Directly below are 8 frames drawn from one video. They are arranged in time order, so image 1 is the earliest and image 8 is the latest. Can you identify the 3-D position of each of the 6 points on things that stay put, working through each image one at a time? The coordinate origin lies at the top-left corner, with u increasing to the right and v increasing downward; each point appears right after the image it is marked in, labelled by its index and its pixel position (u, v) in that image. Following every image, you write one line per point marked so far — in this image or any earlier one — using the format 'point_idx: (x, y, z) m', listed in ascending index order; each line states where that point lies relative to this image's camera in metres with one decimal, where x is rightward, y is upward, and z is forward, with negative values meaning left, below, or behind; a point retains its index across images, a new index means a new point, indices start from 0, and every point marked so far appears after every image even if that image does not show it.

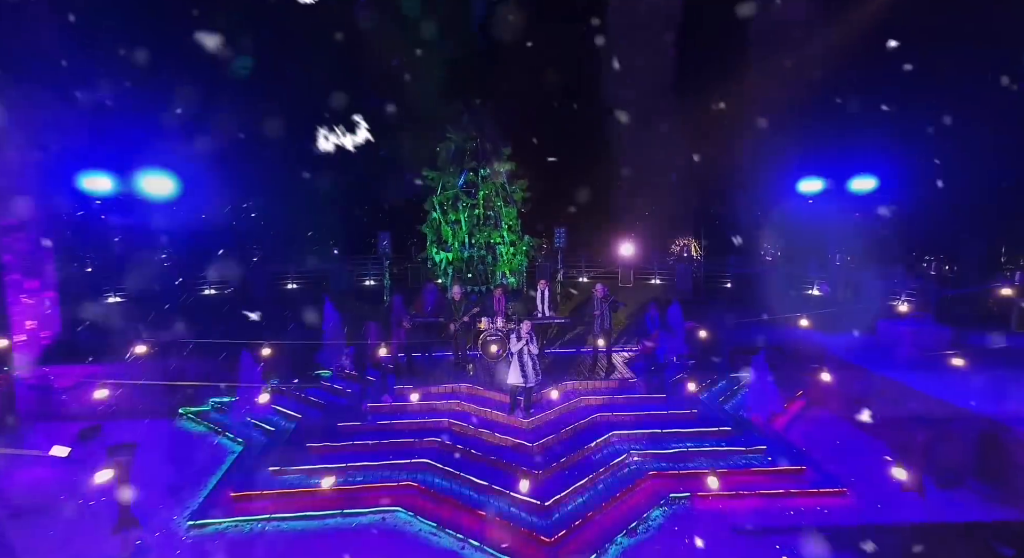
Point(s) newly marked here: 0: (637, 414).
0: (+2.4, -2.6, +9.2) m
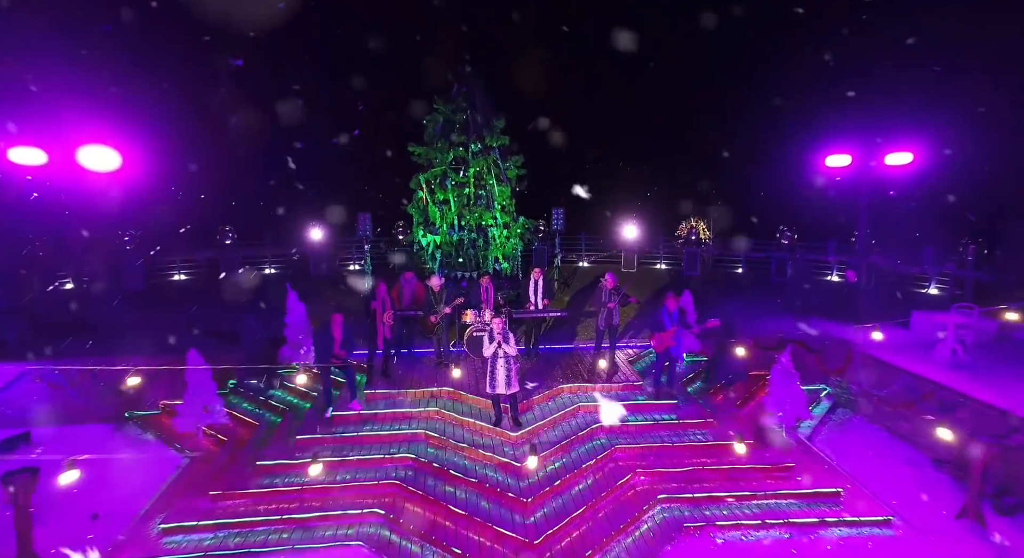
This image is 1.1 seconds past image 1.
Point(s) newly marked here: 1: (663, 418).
0: (+2.2, -2.4, +8.0) m
1: (+2.5, -2.4, +8.1) m
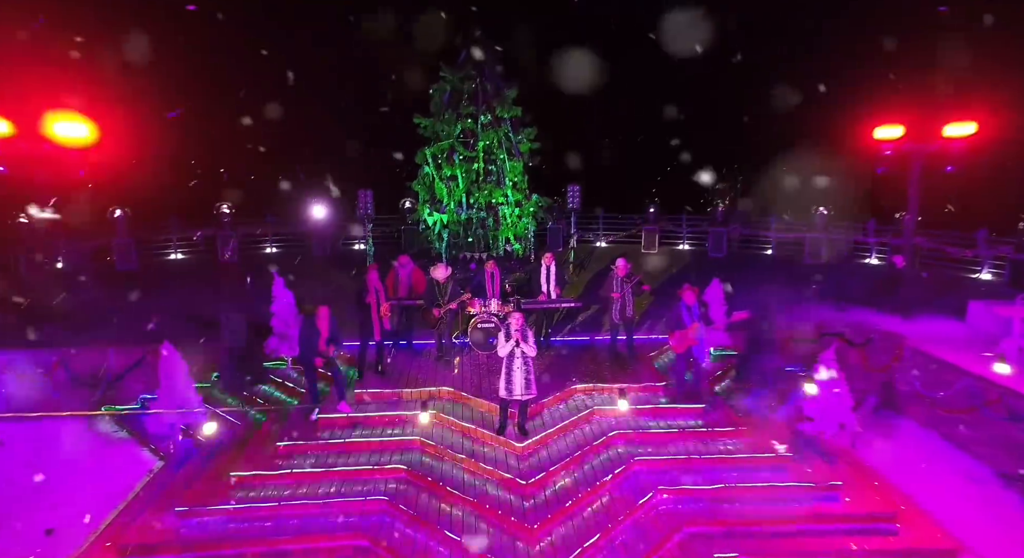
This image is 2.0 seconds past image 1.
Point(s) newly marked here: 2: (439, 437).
0: (+2.3, -2.2, +7.1) m
1: (+2.6, -2.2, +7.2) m
2: (-0.9, -1.9, +6.1) m
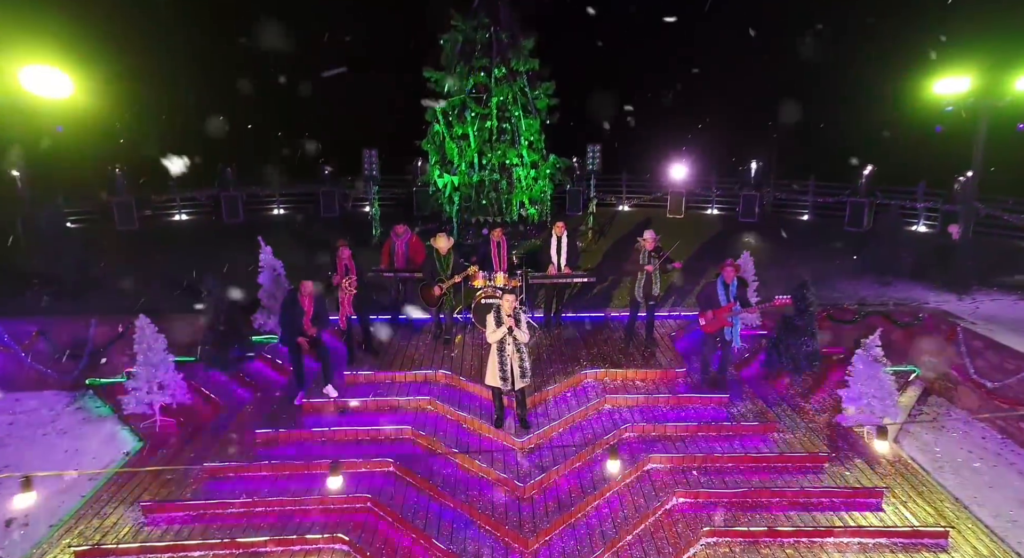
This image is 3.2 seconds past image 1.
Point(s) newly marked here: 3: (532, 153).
0: (+2.3, -1.9, +6.3) m
1: (+2.6, -1.9, +6.4) m
2: (-0.9, -1.7, +5.4) m
3: (+0.6, +3.3, +12.4) m
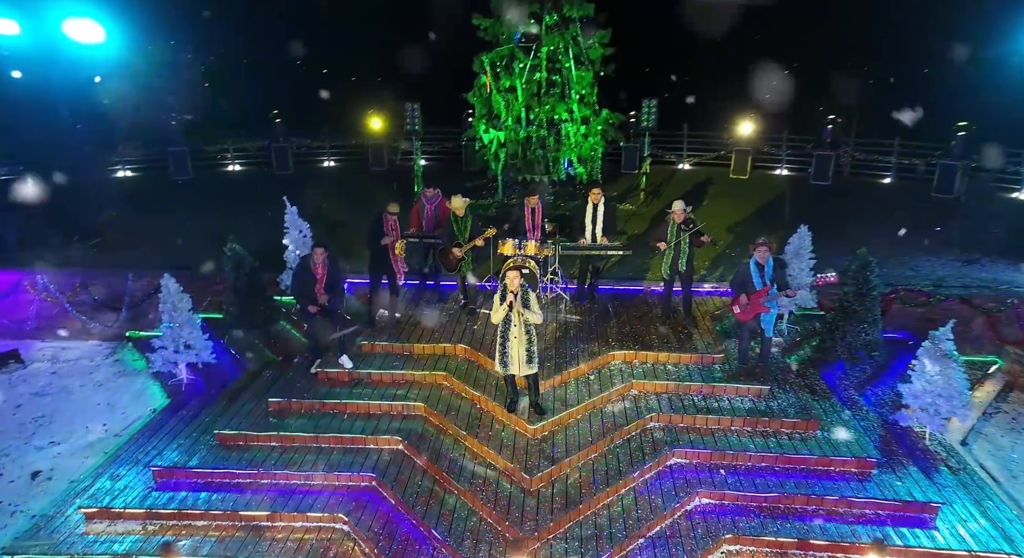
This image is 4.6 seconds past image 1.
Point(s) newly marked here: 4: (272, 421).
0: (+2.5, -1.7, +5.8) m
1: (+2.9, -1.7, +6.0) m
2: (-0.7, -1.4, +5.3) m
3: (+1.6, +4.1, +11.5) m
4: (-2.5, -1.5, +4.9) m
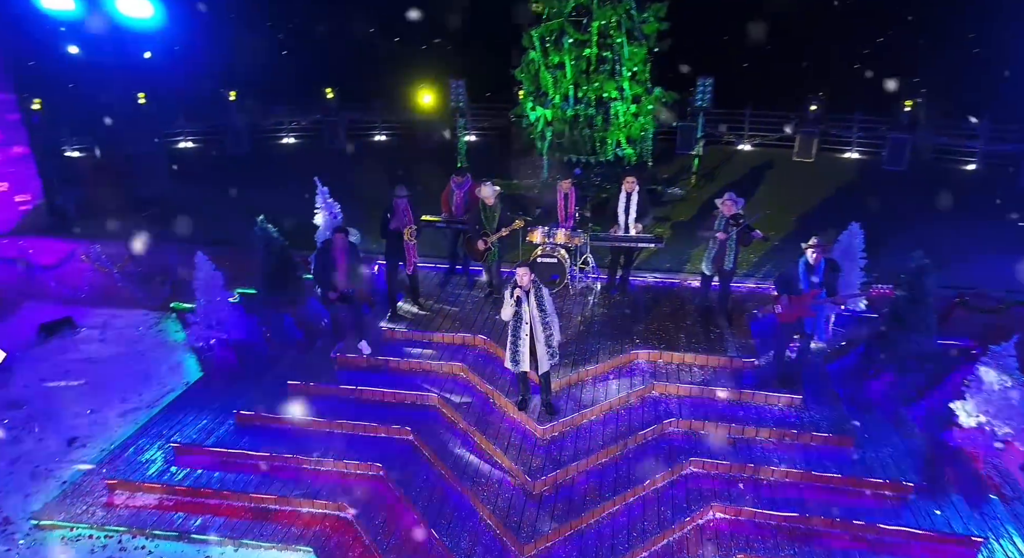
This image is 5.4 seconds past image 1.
0: (+2.7, -1.7, +5.6) m
1: (+3.0, -1.7, +5.6) m
2: (-0.6, -1.3, +5.3) m
3: (+2.6, +4.4, +11.0) m
4: (-2.4, -1.3, +5.1) m
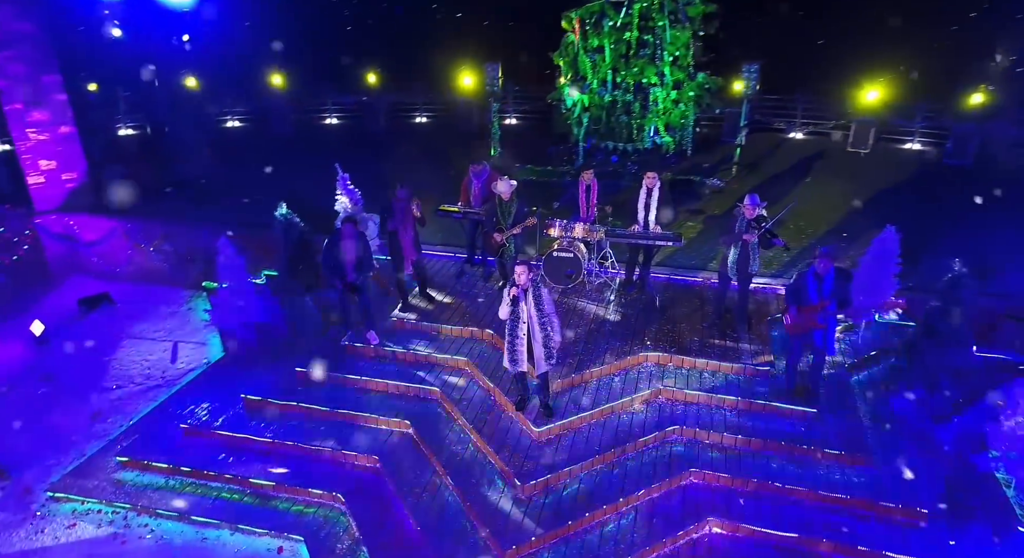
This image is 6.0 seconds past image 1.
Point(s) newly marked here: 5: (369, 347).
0: (+2.7, -1.8, +5.4) m
1: (+3.0, -1.8, +5.4) m
2: (-0.6, -1.2, +5.4) m
3: (+3.3, +4.5, +10.6) m
4: (-2.4, -1.2, +5.3) m
5: (-1.7, -0.8, +5.8) m
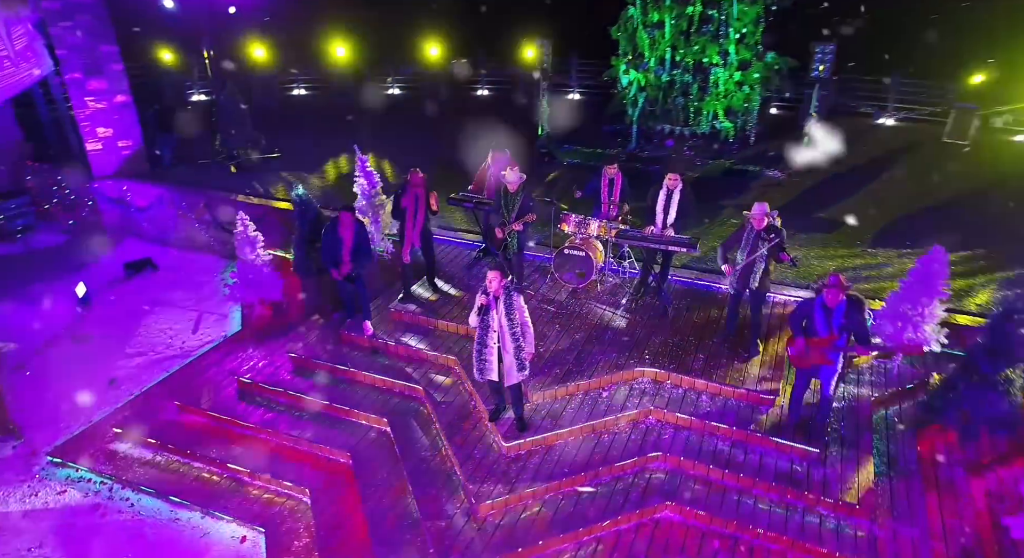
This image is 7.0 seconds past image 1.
0: (+2.4, -2.1, +5.1) m
1: (+2.8, -2.1, +5.1) m
2: (-0.8, -1.3, +5.4) m
3: (+4.1, +4.4, +9.8) m
4: (-2.6, -1.1, +5.5) m
5: (-1.8, -0.7, +6.0) m
